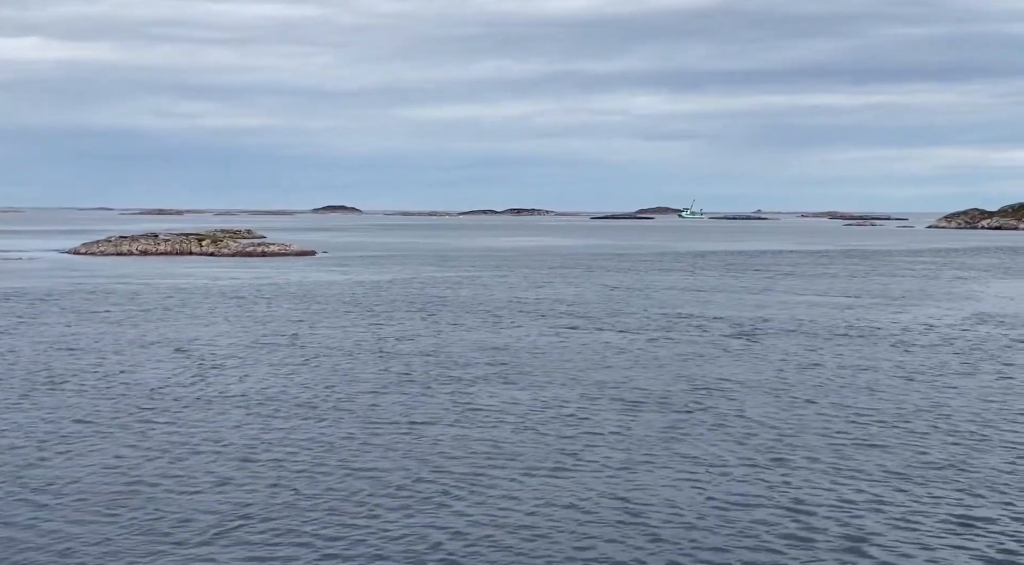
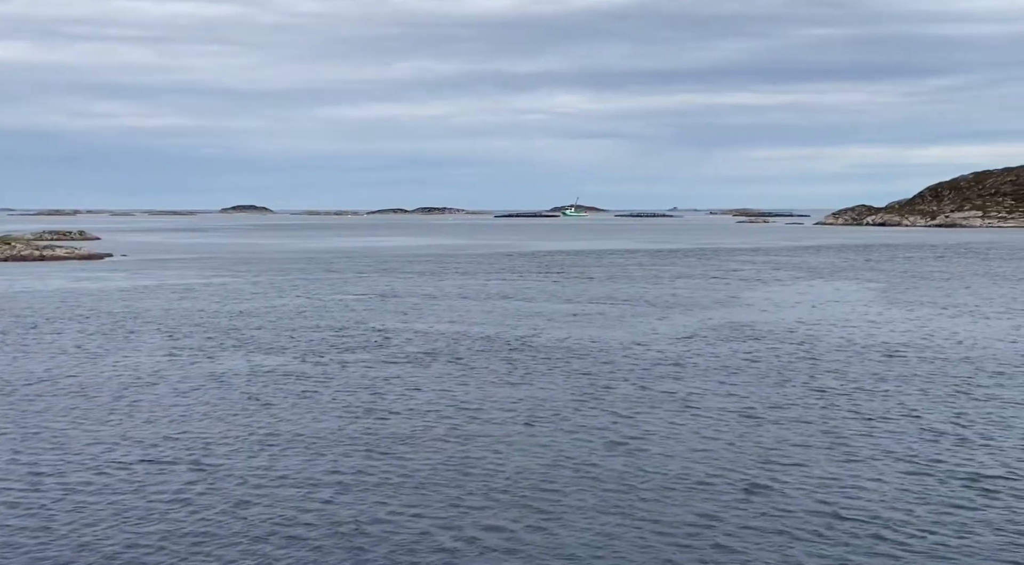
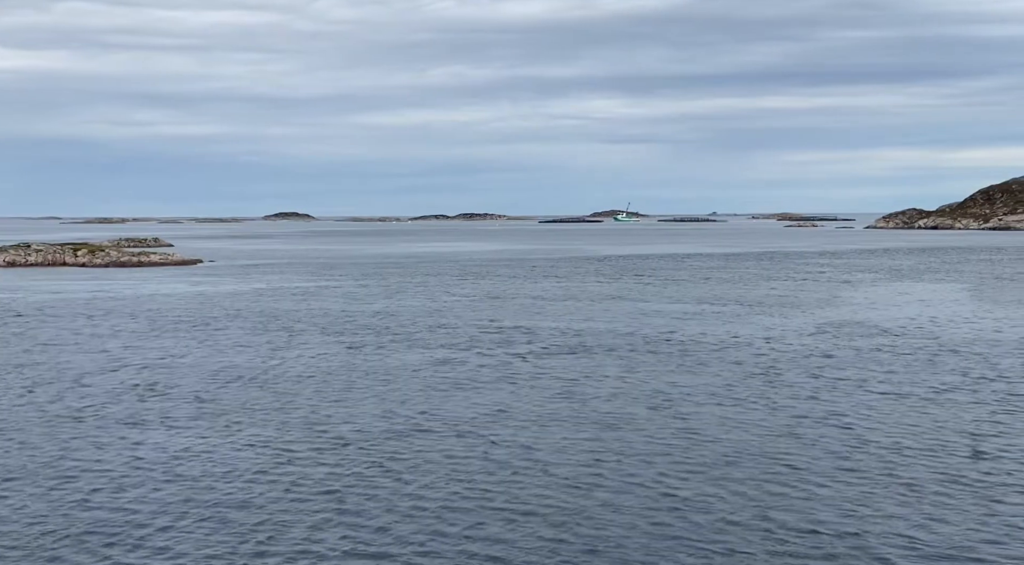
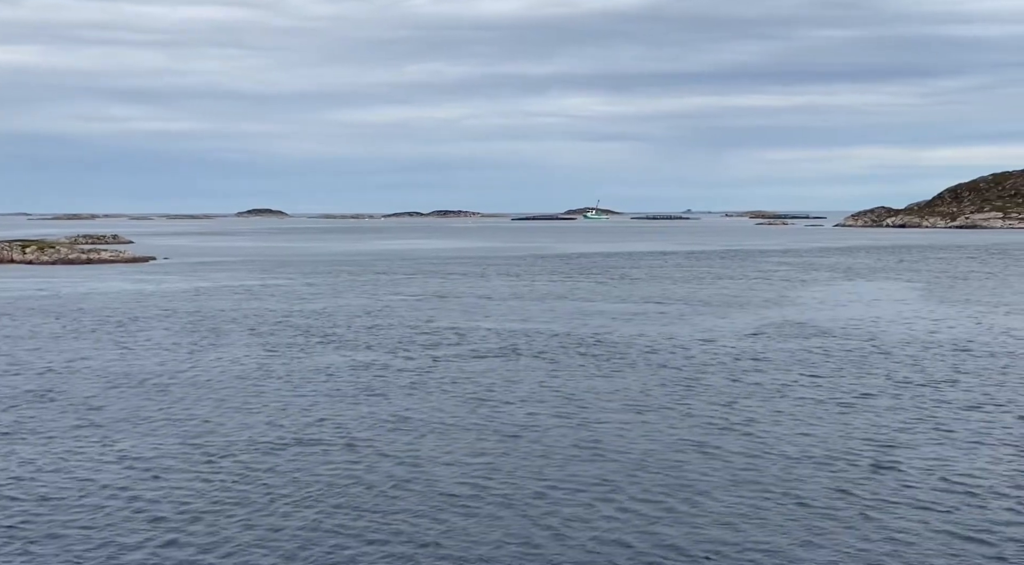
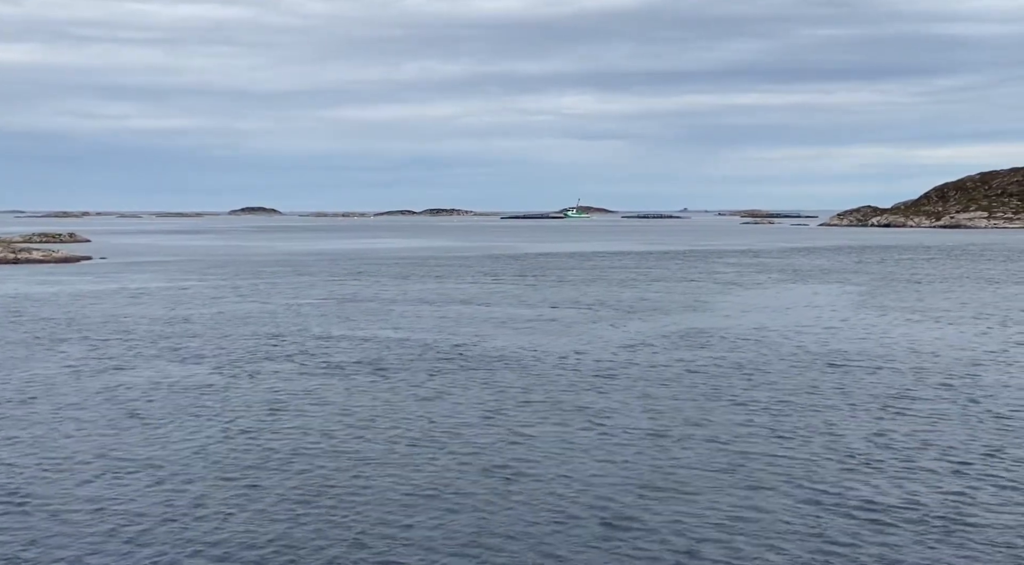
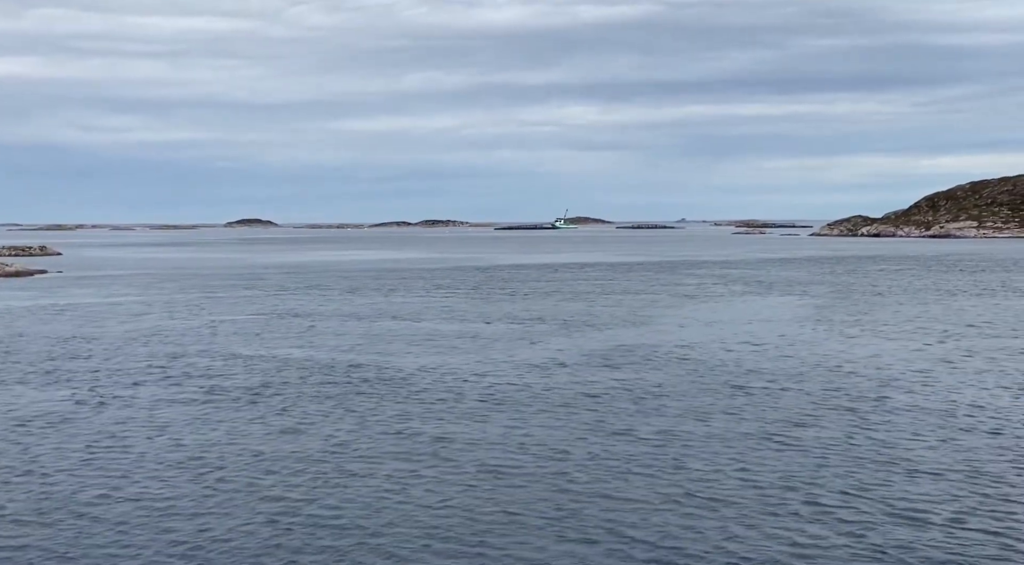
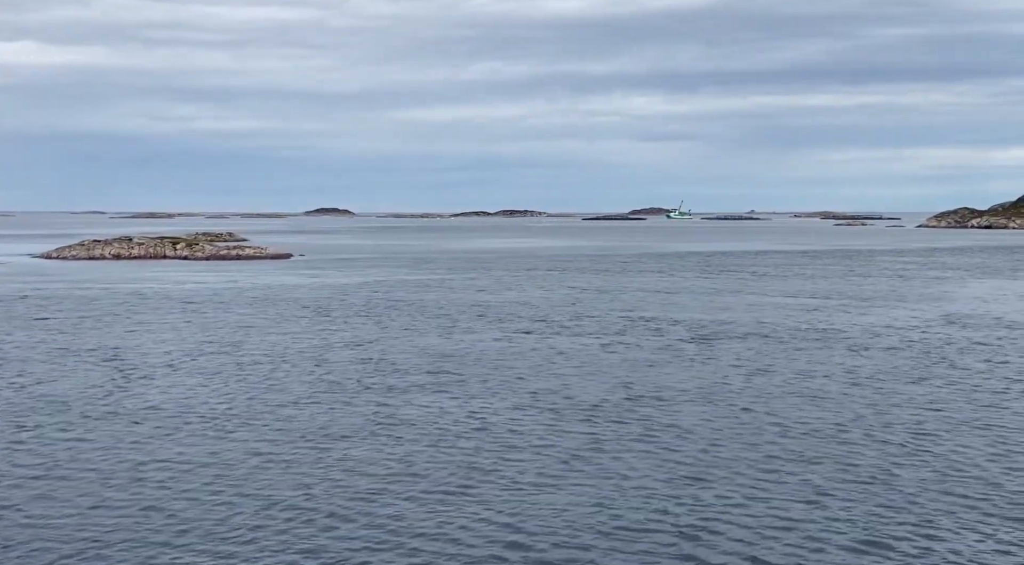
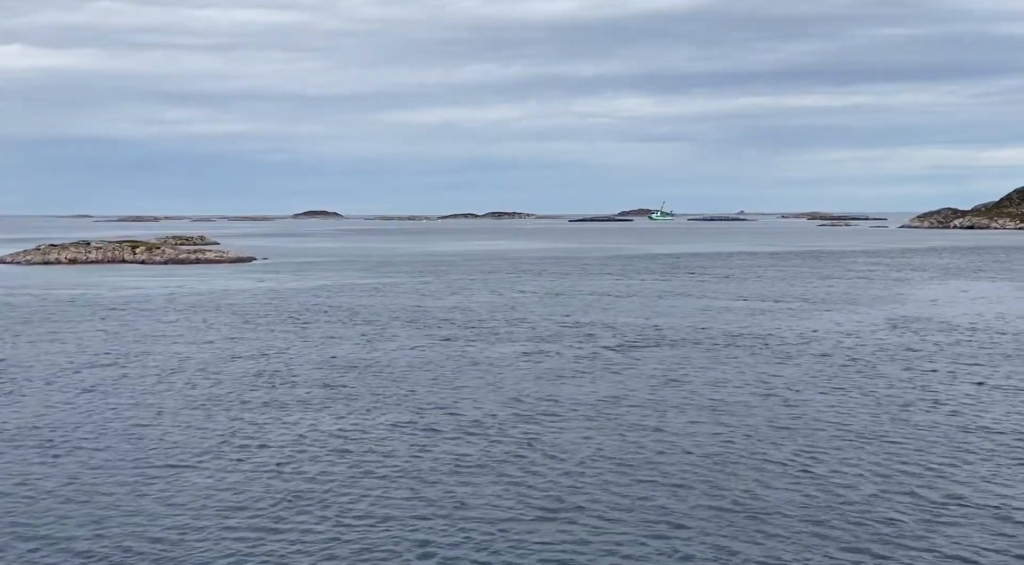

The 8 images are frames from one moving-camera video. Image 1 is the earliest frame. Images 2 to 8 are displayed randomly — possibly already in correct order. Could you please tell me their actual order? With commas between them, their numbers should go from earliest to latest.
7, 8, 3, 4, 2, 5, 6
